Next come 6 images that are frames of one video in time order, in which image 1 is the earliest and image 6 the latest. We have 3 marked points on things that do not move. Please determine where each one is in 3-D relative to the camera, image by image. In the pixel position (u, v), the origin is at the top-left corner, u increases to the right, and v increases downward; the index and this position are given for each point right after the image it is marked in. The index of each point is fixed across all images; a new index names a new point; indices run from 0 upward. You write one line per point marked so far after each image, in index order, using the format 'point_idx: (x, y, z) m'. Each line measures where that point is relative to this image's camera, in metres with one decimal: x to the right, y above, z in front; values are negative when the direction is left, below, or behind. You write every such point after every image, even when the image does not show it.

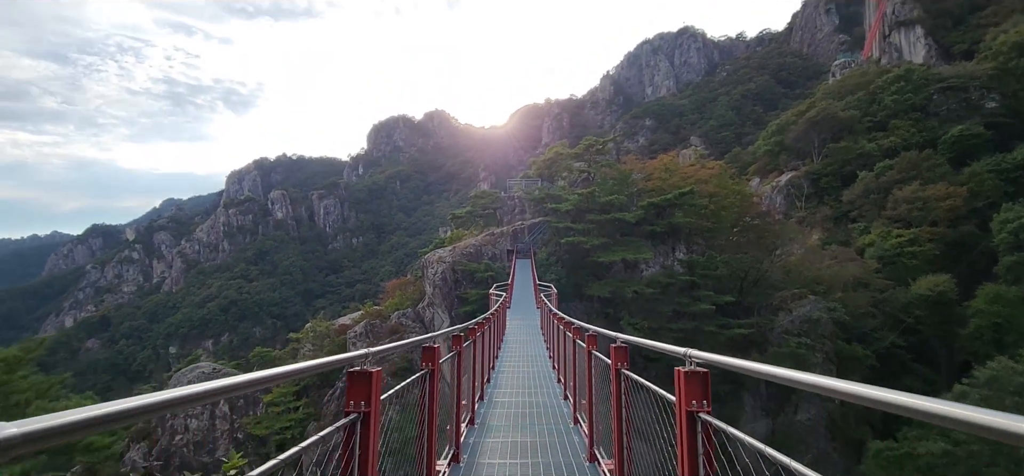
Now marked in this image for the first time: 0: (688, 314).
0: (+6.2, -2.6, +17.5) m
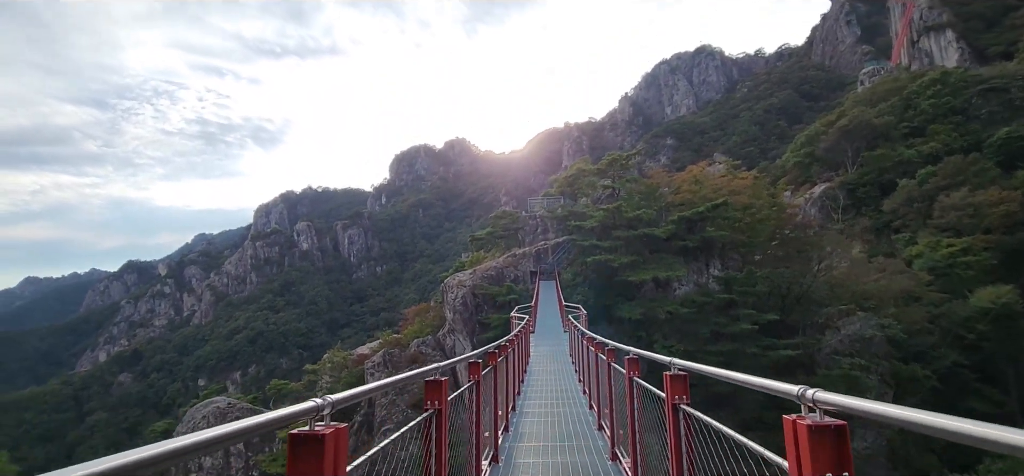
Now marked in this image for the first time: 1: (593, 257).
0: (+7.0, -3.1, +16.4) m
1: (+3.2, -0.6, +19.6) m
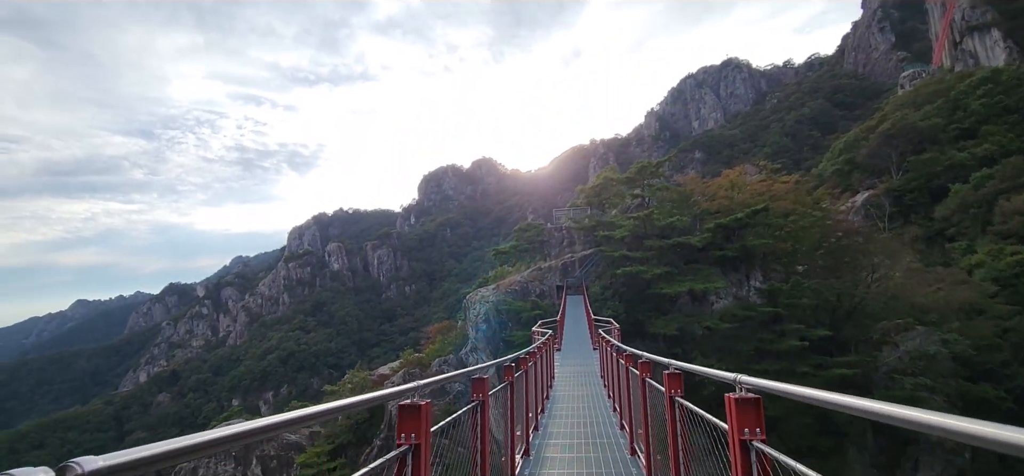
0: (+7.8, -3.4, +15.3) m
1: (+4.1, -1.1, +18.8) m
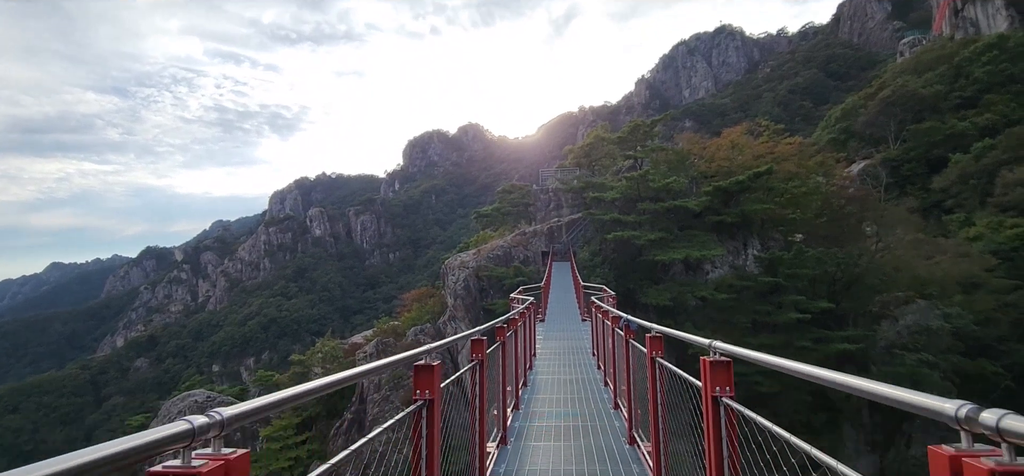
0: (+7.3, -2.5, +14.7) m
1: (+3.6, +0.1, +18.0) m
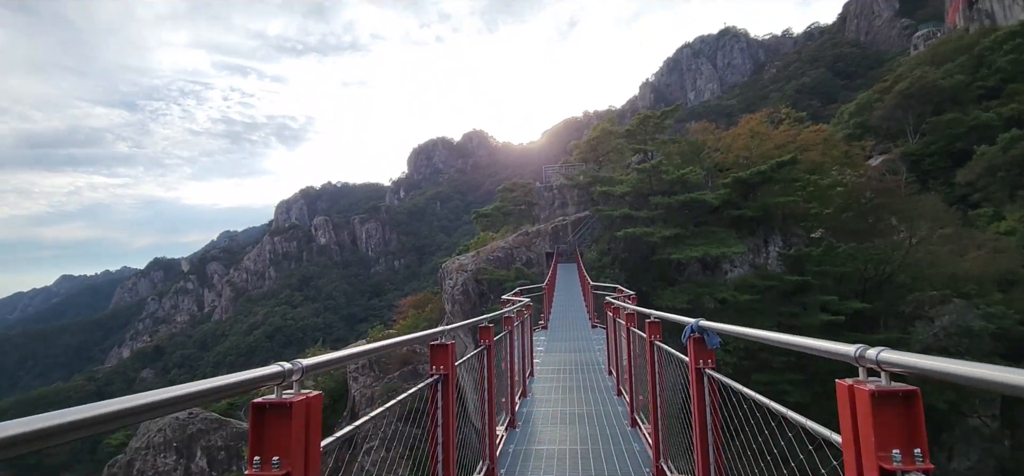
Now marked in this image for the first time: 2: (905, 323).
0: (+7.4, -2.4, +13.8) m
1: (+3.7, +0.1, +17.2) m
2: (+10.6, -2.3, +14.0) m
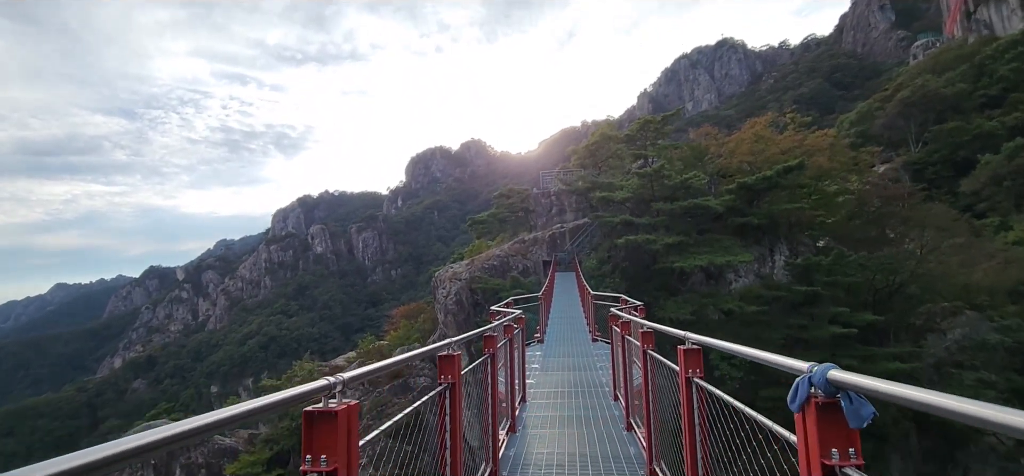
0: (+7.3, -2.6, +13.4) m
1: (+3.6, -0.2, +16.8) m
2: (+10.5, -2.6, +13.6) m
